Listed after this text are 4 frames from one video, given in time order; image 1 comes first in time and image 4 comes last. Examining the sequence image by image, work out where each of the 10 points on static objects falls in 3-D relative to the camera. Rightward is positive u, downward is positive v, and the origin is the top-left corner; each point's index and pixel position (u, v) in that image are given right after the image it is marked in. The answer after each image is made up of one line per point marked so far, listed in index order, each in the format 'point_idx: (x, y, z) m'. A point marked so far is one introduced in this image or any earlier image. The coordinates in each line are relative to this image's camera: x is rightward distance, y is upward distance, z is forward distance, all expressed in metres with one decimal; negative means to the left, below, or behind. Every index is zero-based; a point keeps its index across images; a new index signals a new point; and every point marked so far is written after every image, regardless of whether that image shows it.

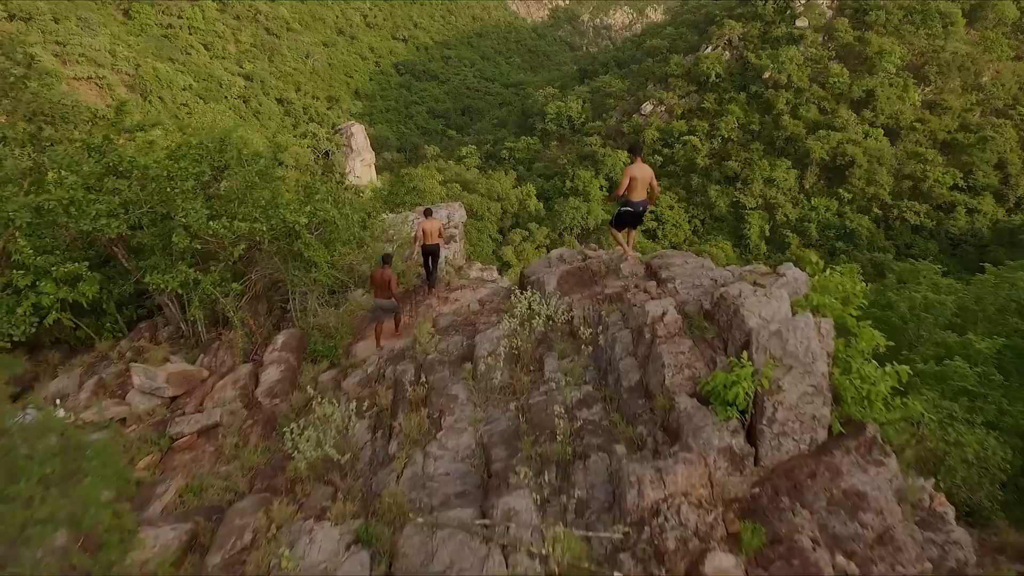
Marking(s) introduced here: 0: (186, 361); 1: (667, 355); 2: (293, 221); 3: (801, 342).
0: (-2.6, -0.6, +4.9) m
1: (+0.8, -0.4, +3.0) m
2: (-1.7, +0.5, +4.9) m
3: (+1.3, -0.3, +2.8) m
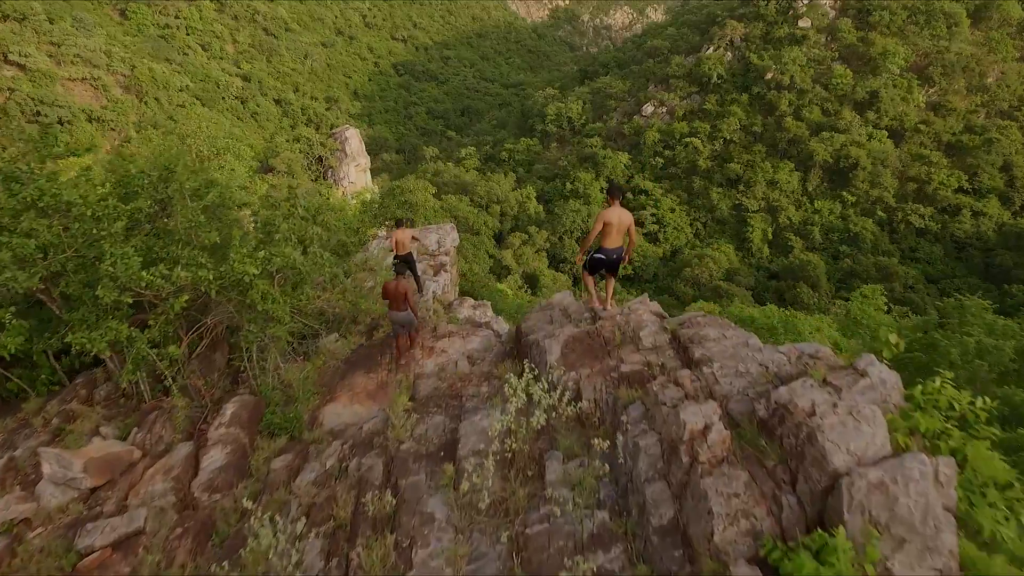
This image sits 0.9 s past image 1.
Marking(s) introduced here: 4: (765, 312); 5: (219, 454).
0: (-2.6, -1.0, +4.1) m
1: (+0.7, -0.8, +2.2) m
2: (-1.8, +0.1, +4.1) m
3: (+1.3, -0.7, +2.0) m
4: (+4.6, -0.5, +11.3) m
5: (-1.8, -1.0, +3.8) m
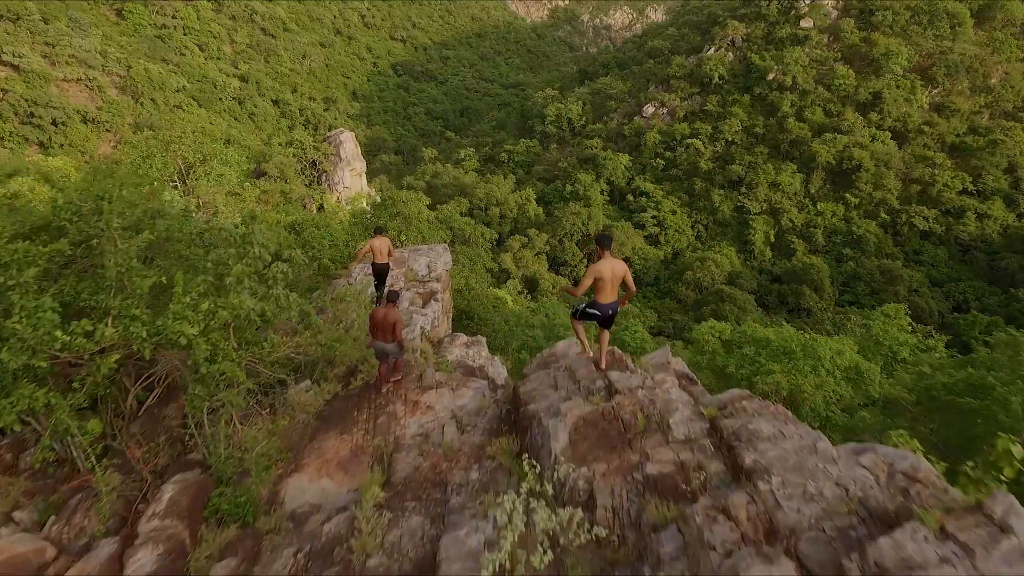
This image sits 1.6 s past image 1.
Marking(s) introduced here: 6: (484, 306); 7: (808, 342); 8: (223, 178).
0: (-2.6, -1.3, +3.4) m
1: (+0.7, -1.1, +1.5) m
2: (-1.8, -0.2, +3.4) m
3: (+1.3, -1.0, +1.3) m
4: (+4.6, -0.8, +10.6) m
5: (-1.8, -1.3, +3.1) m
6: (-0.6, -0.3, +12.6) m
7: (+4.8, -0.9, +10.0) m
8: (-9.0, +3.4, +19.2) m
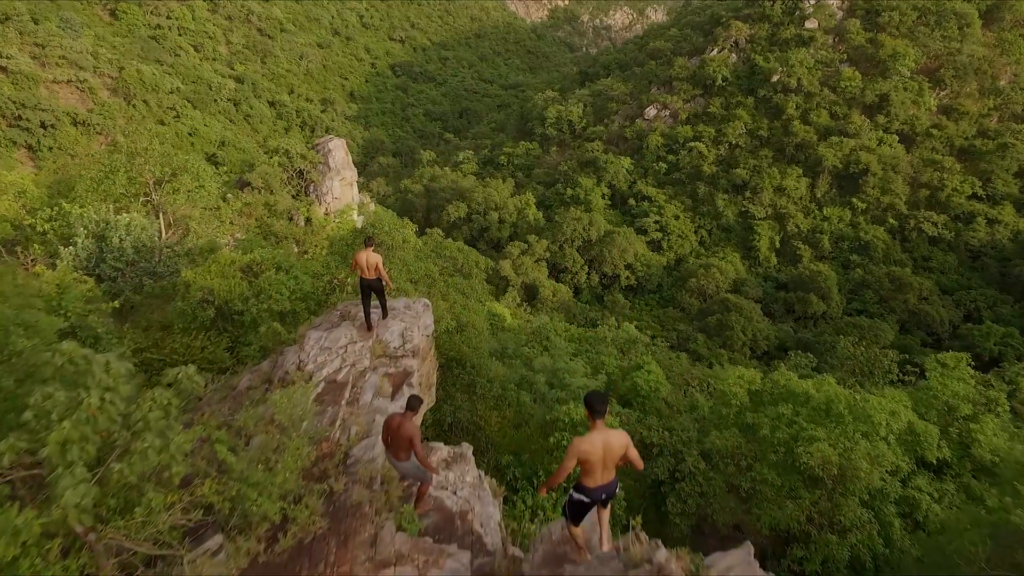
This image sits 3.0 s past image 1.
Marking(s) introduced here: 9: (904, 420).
0: (-2.7, -2.0, +2.0) m
1: (+0.7, -1.7, +0.1) m
2: (-1.8, -0.9, +2.0) m
3: (+1.3, -1.7, -0.1) m
4: (+4.6, -1.4, +9.2) m
5: (-1.8, -2.0, +1.6) m
6: (-0.6, -0.9, +11.2) m
7: (+4.8, -1.5, +8.6) m
8: (-9.0, +2.8, +17.7) m
9: (+5.3, -1.8, +8.3) m
